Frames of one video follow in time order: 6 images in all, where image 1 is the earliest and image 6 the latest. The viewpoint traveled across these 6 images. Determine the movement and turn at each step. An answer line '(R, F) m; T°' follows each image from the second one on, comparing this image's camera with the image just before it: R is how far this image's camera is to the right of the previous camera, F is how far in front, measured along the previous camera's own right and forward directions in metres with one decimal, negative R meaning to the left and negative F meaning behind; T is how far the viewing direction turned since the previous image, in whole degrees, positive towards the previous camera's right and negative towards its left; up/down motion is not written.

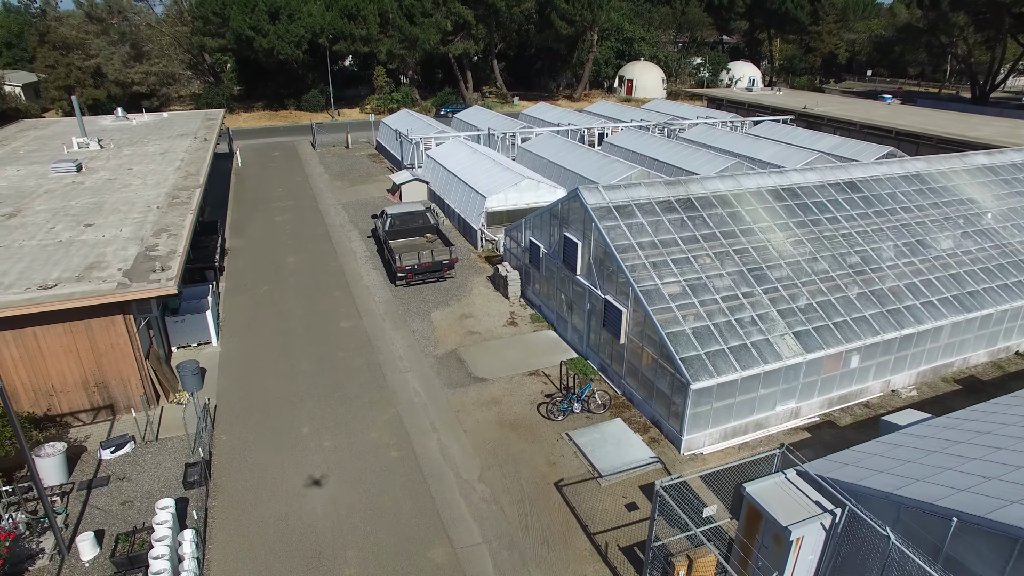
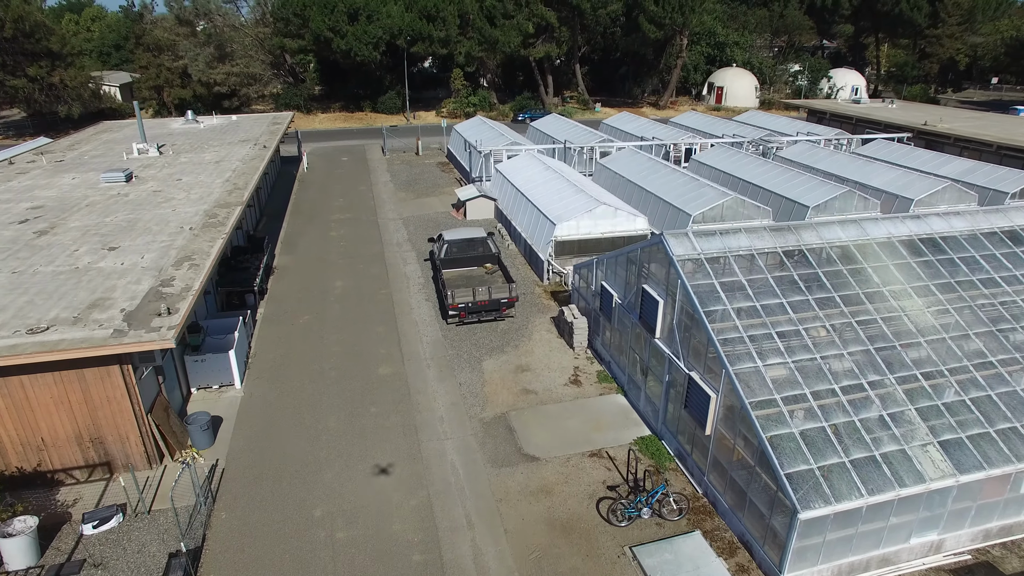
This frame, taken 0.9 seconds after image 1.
(+0.2, +2.6) m; -6°
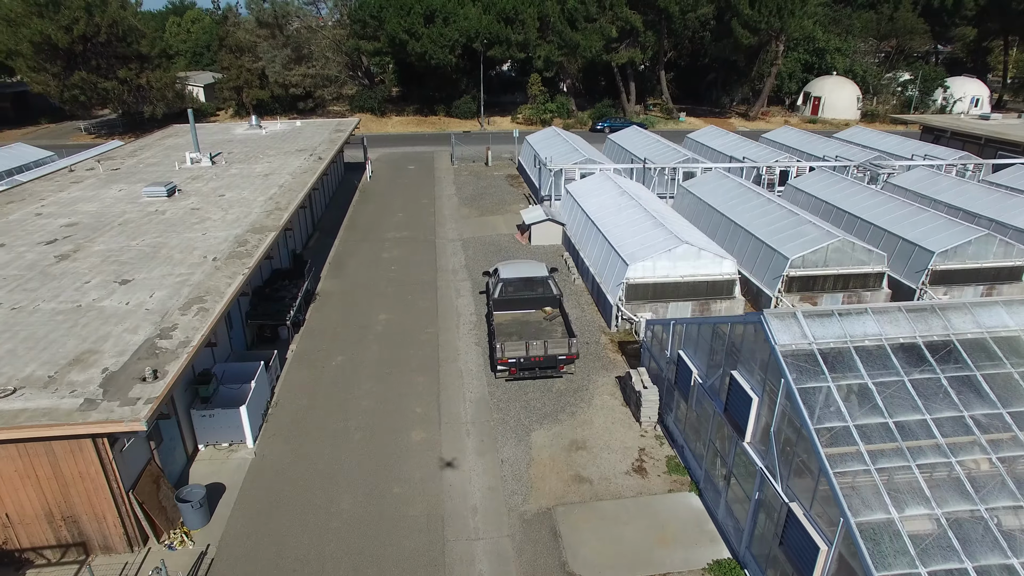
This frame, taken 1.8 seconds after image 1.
(+0.3, +2.5) m; -6°
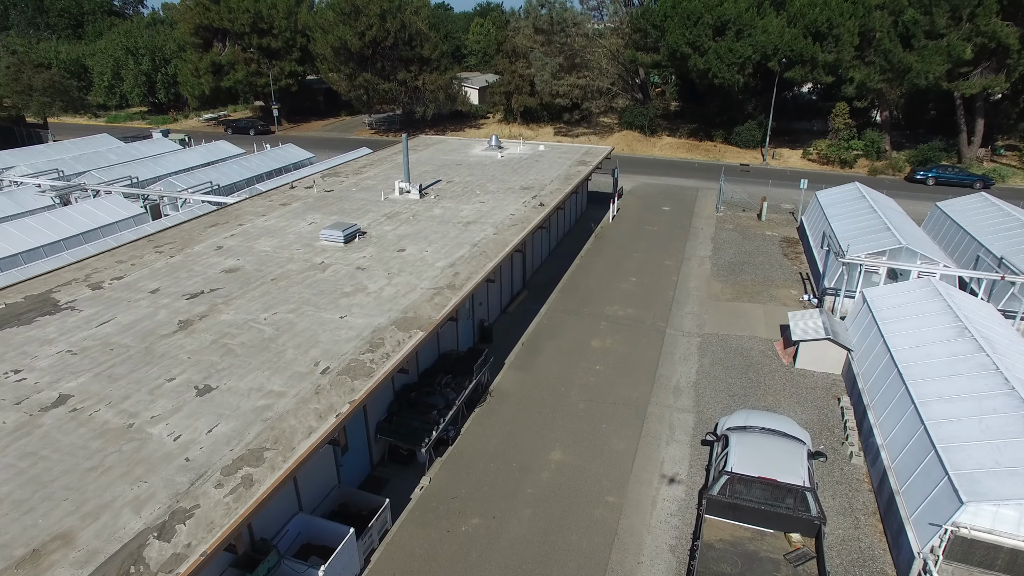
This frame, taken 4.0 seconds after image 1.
(+0.1, +5.6) m; -21°
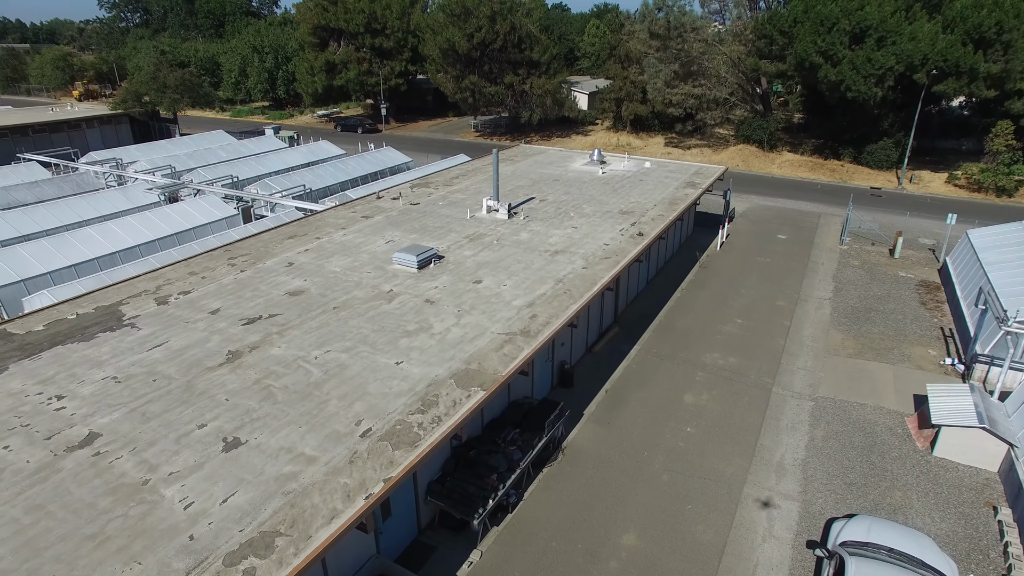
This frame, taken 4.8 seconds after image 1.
(+0.3, +1.8) m; -8°
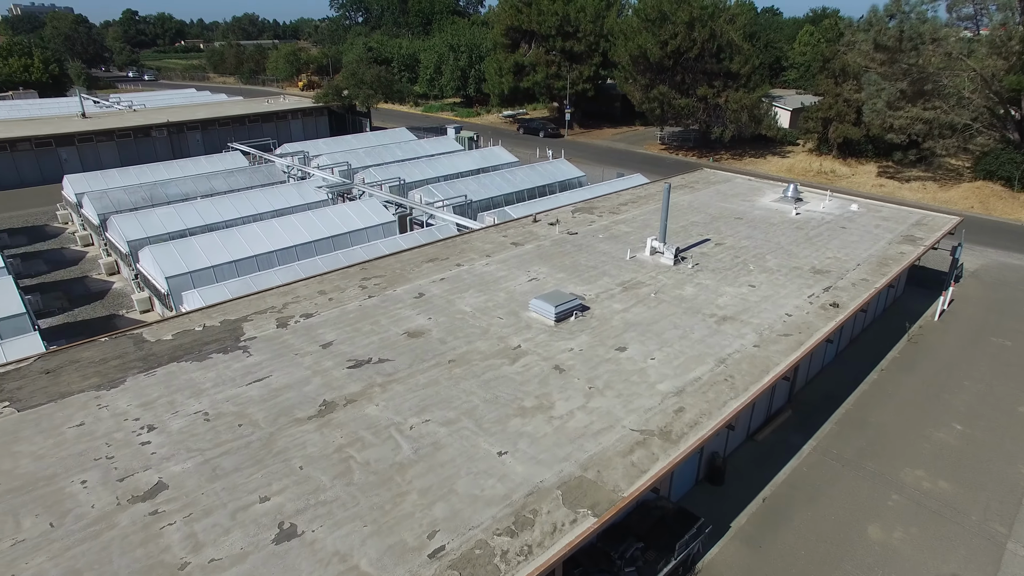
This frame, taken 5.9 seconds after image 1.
(+0.3, +2.3) m; -14°
